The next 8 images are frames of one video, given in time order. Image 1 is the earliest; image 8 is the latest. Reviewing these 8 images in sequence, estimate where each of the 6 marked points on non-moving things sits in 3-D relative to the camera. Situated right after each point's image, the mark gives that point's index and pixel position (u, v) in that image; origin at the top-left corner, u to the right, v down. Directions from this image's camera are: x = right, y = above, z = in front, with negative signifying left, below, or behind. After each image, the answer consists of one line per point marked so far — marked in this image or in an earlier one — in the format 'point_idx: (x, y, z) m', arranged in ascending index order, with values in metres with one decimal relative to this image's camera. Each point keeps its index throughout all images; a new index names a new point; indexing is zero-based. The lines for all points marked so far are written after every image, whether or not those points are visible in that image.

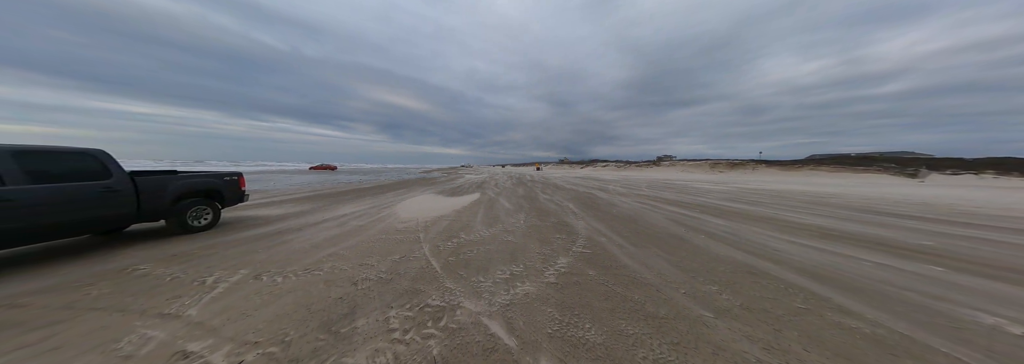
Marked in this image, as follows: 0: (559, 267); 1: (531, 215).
0: (+0.7, -1.2, +3.4) m
1: (+0.6, -1.0, +7.1) m
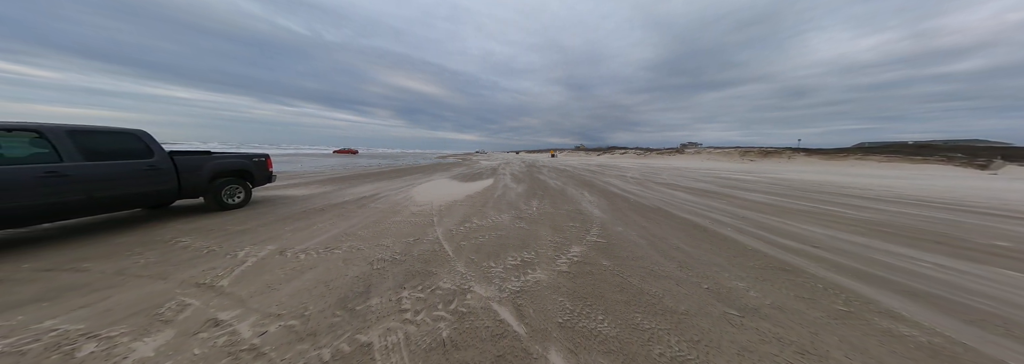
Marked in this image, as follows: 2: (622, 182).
0: (+0.9, -1.0, +3.3) m
1: (+1.0, -0.6, +7.0) m
2: (+6.2, 0.0, +13.1) m
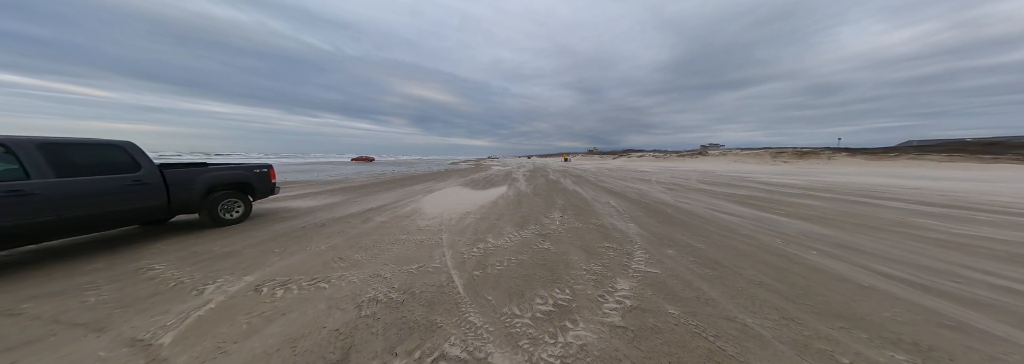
0: (+1.2, -1.2, +2.5) m
1: (+1.5, -0.9, +6.1) m
2: (+7.0, -0.3, +12.0) m
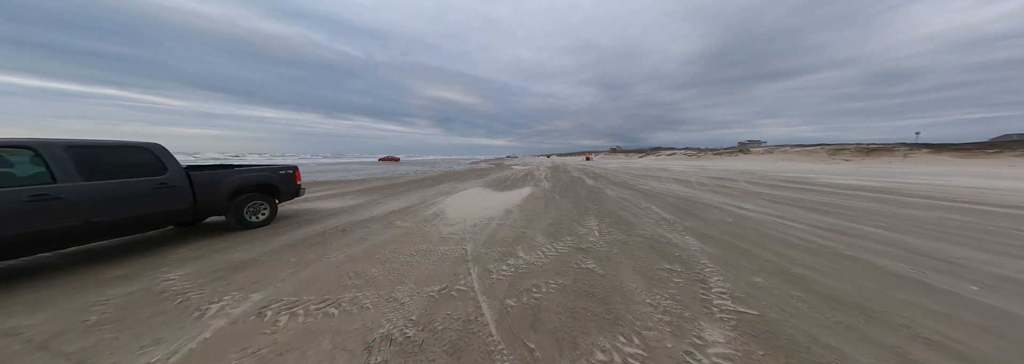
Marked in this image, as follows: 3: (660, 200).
0: (+1.6, -1.3, +1.8) m
1: (+2.2, -0.9, +5.4) m
2: (+8.2, -0.4, +10.8) m
3: (+5.4, -0.6, +8.5) m
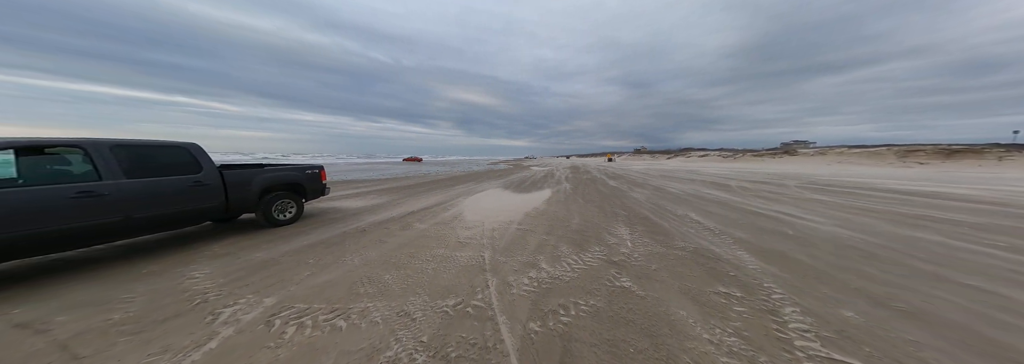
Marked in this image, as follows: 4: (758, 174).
0: (+1.7, -1.4, +1.3) m
1: (+2.7, -1.0, +4.8) m
2: (+9.1, -0.6, +9.8) m
3: (+6.2, -0.8, +7.7) m
4: (+20.9, +0.7, +19.9) m
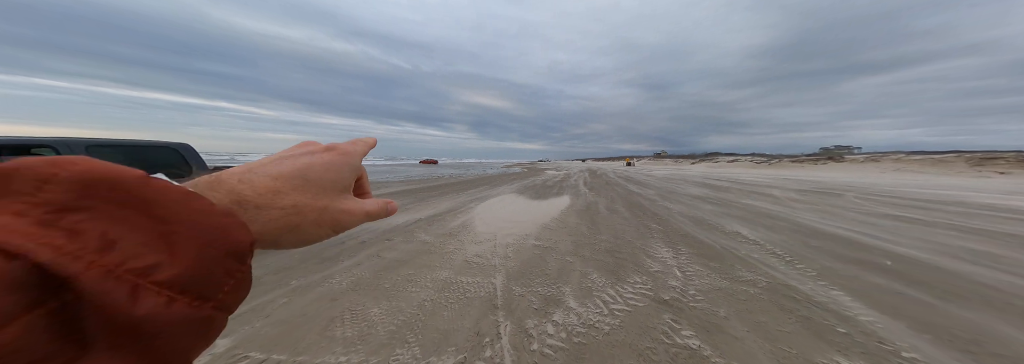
0: (+1.8, -1.5, +0.5) m
1: (+3.0, -1.2, +3.9) m
2: (+9.7, -1.0, +8.5) m
3: (+6.6, -1.1, +6.6) m
4: (+22.1, 0.0, +17.9) m
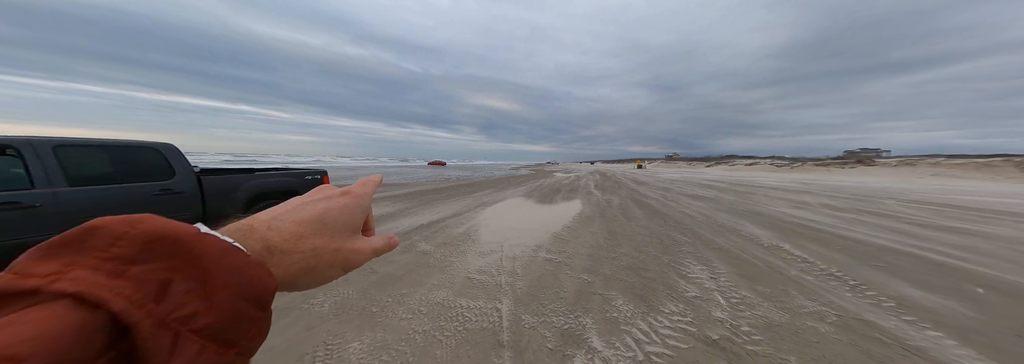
0: (+1.8, -1.6, -0.1) m
1: (+3.1, -1.3, +3.3) m
2: (+9.9, -1.2, +7.7) m
3: (+6.8, -1.2, +5.9) m
4: (+22.7, -0.4, +16.6) m
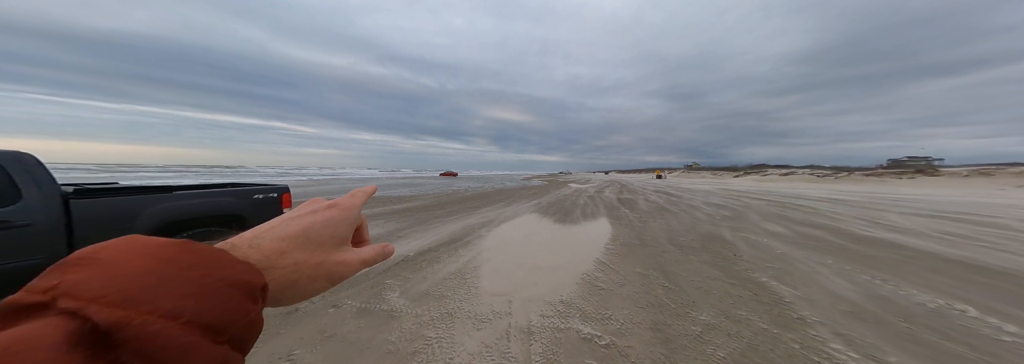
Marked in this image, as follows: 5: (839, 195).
0: (+1.8, -1.7, -1.8) m
1: (+3.2, -1.6, +1.6) m
2: (+10.3, -1.6, +5.6) m
3: (+7.1, -1.6, +4.0) m
4: (+23.4, -1.2, +14.0) m
5: (+27.3, -1.0, +19.6) m
